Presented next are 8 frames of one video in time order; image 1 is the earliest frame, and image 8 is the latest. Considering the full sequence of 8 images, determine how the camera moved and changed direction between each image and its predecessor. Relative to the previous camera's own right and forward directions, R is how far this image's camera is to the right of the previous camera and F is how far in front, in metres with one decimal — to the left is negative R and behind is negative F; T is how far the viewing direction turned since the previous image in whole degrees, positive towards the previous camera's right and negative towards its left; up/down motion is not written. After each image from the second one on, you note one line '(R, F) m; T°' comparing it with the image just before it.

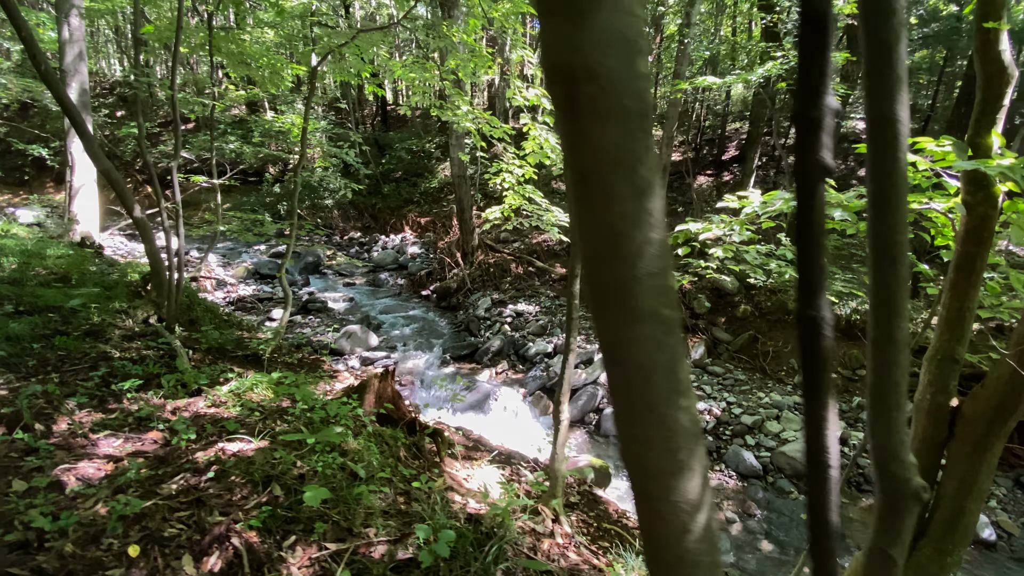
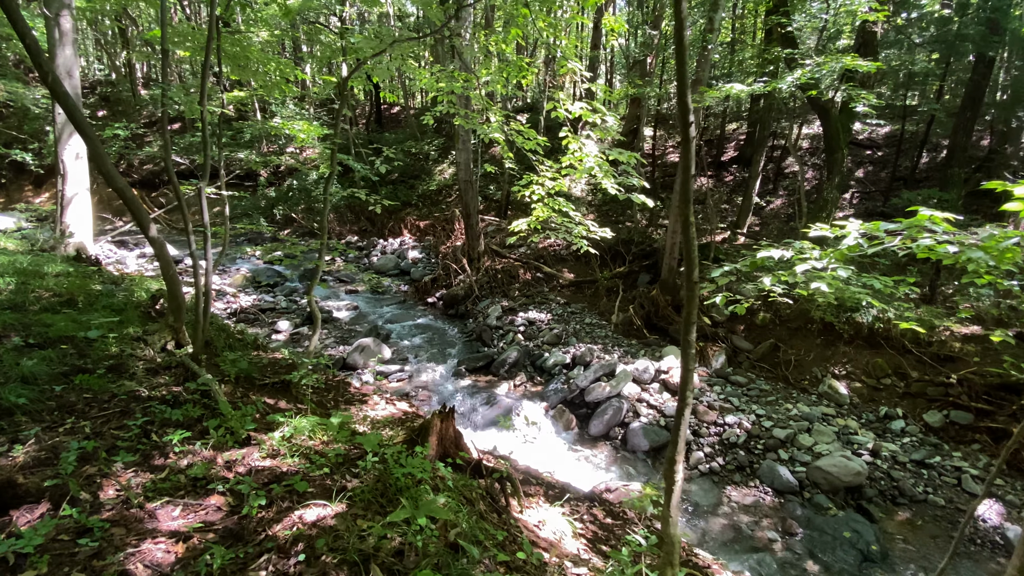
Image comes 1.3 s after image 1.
(-0.4, +0.2) m; +2°
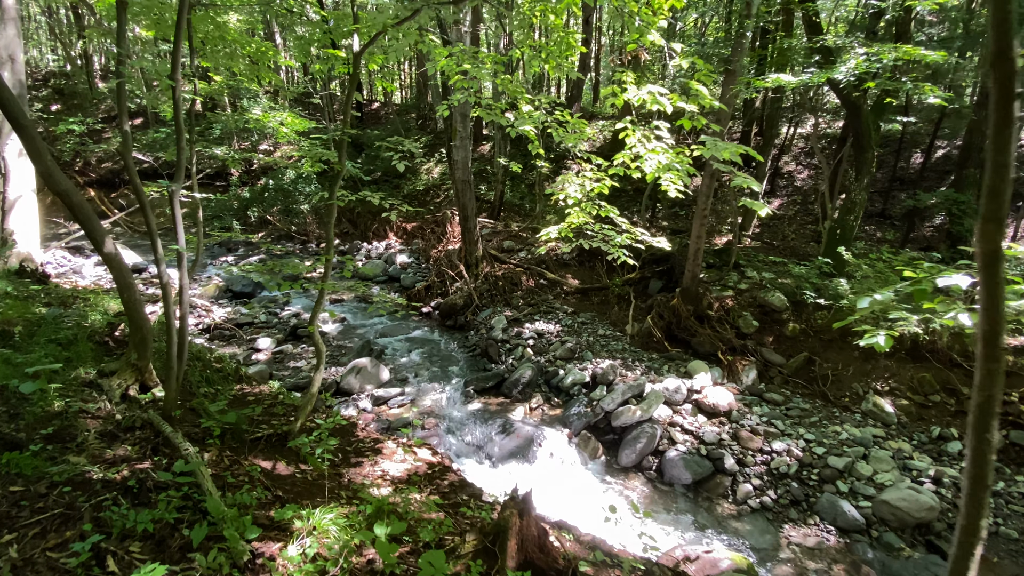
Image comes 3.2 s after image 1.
(-0.5, +0.7) m; +3°
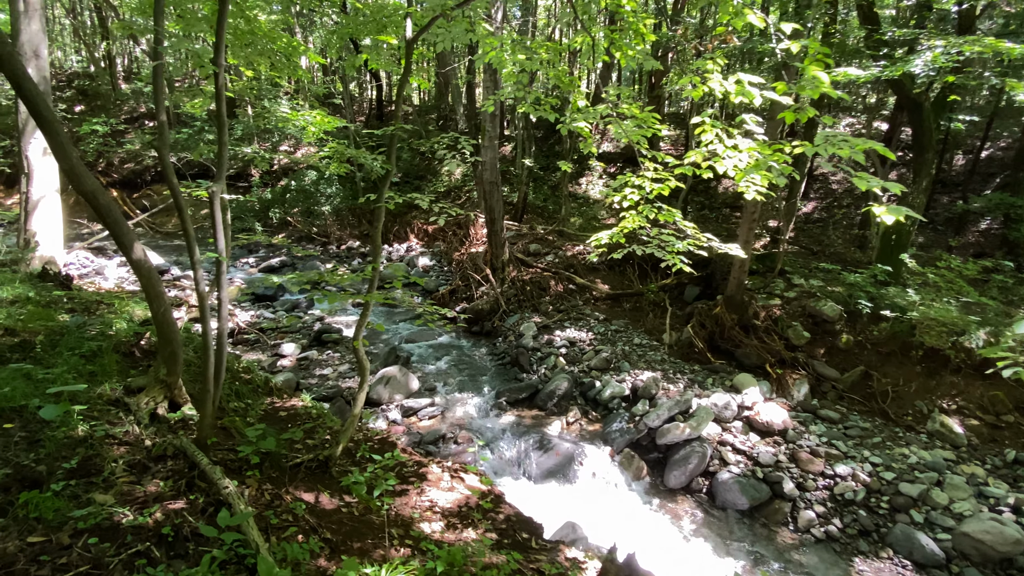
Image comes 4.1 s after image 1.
(-0.3, +0.3) m; -1°
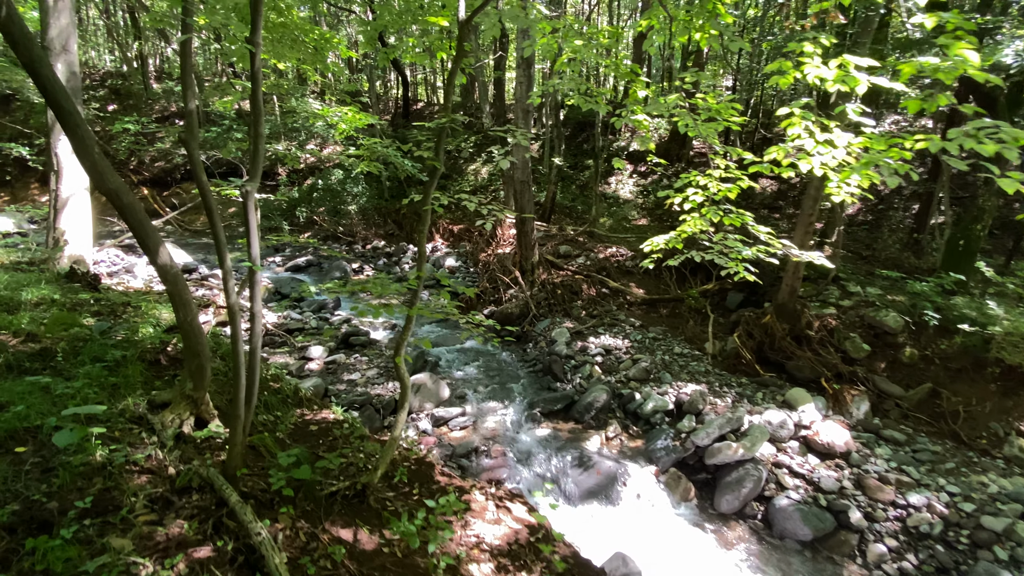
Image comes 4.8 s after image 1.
(-0.2, +0.3) m; -2°
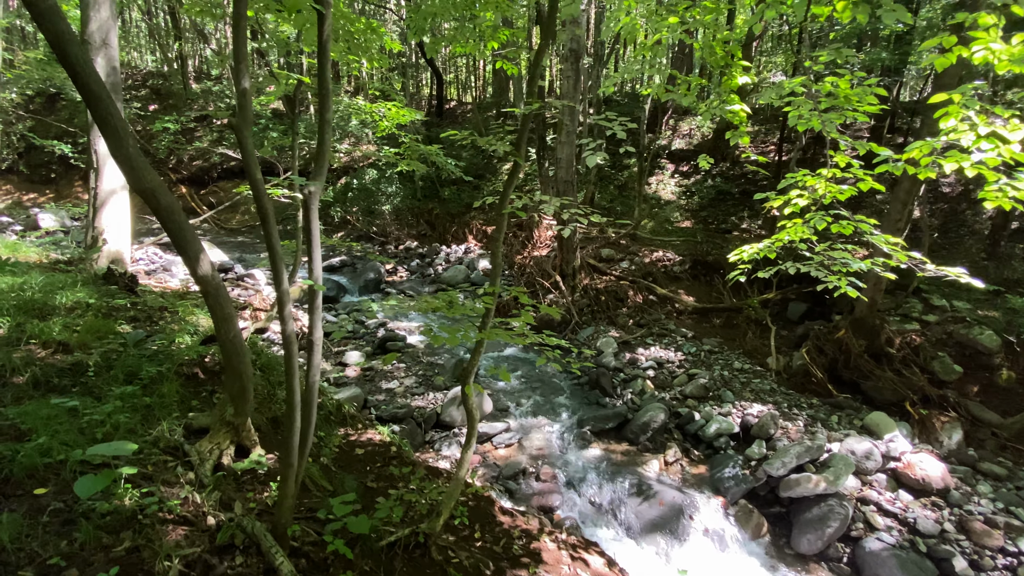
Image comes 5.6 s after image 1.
(-0.3, +0.4) m; -3°
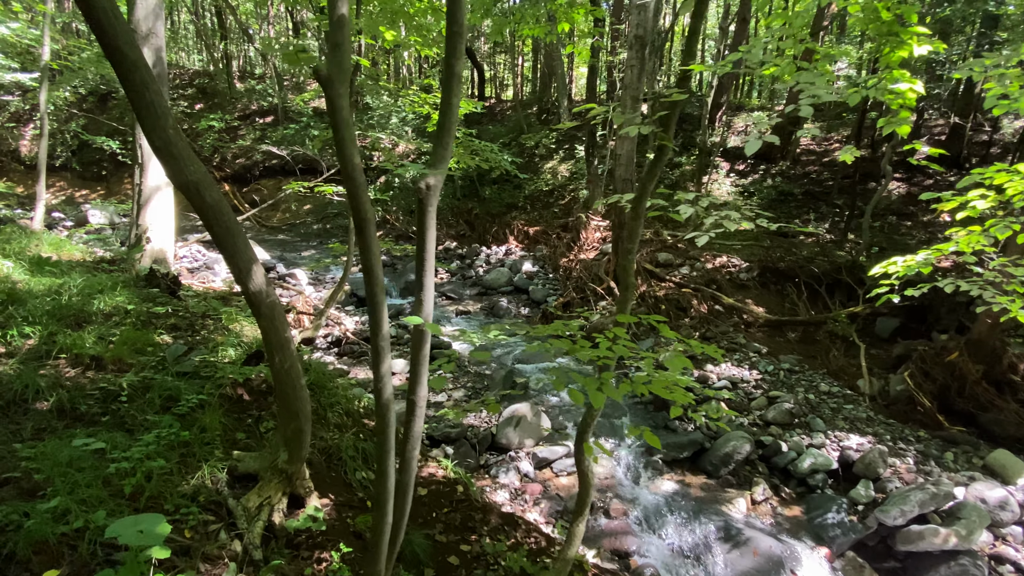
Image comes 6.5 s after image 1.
(-0.3, +0.5) m; -3°
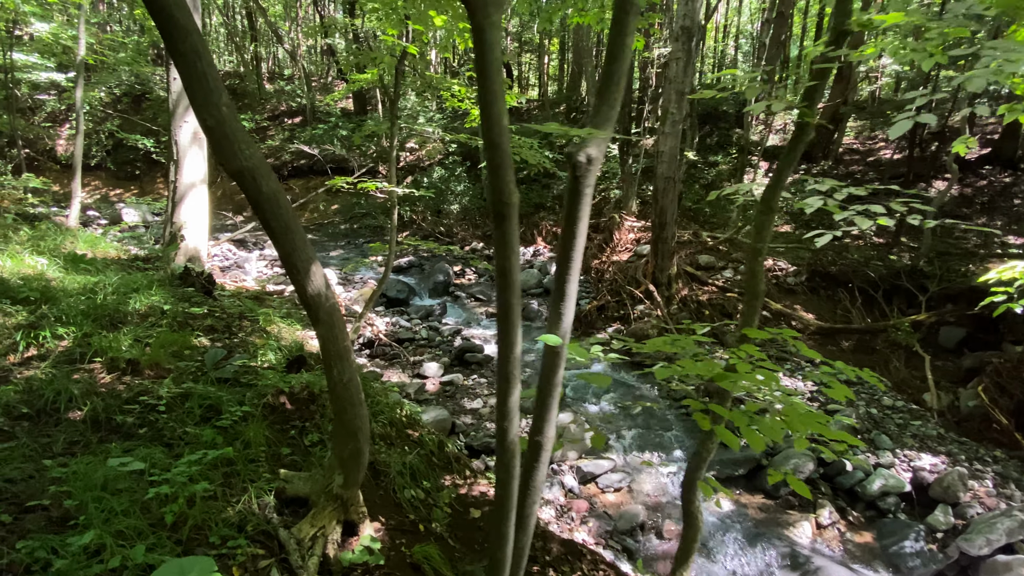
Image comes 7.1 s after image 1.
(-0.2, +0.2) m; -2°
